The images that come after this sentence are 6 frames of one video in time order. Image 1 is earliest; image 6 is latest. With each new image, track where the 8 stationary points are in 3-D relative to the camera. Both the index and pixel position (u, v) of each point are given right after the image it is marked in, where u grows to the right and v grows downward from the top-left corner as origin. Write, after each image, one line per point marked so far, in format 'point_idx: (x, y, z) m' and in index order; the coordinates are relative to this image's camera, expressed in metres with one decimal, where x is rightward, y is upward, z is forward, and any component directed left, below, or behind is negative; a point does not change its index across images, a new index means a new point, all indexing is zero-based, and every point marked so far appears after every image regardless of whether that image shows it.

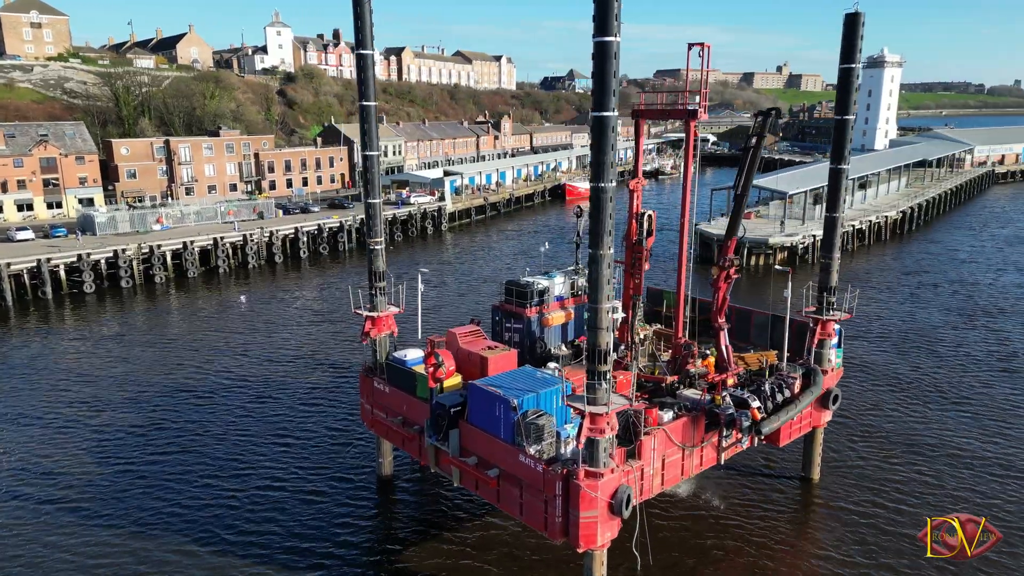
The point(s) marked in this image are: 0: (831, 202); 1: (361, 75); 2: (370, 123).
0: (+8.4, +2.3, +19.0) m
1: (-3.8, +5.3, +18.2) m
2: (-3.6, +4.2, +18.6) m
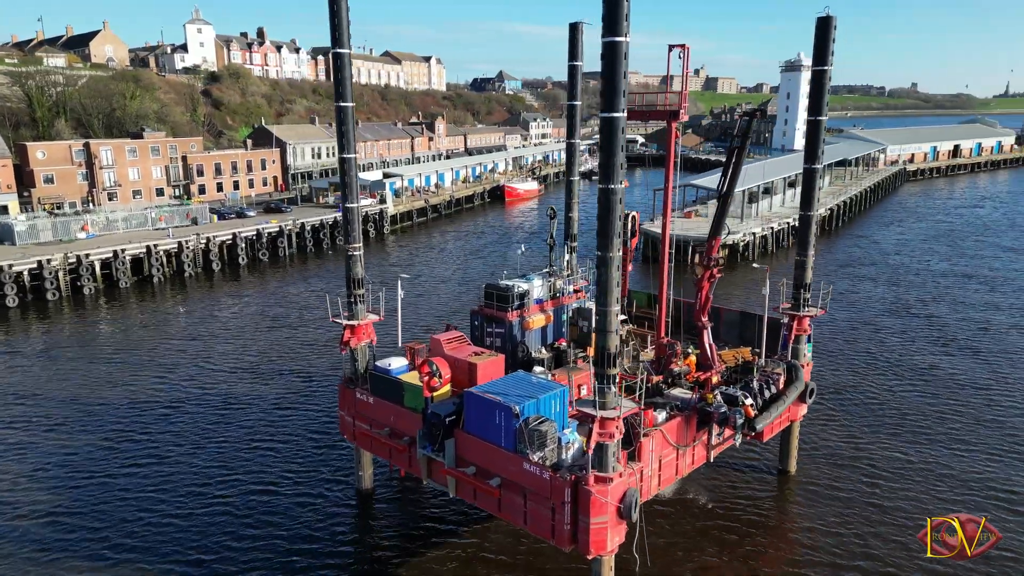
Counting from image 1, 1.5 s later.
0: (+7.9, +2.4, +19.5) m
1: (-4.2, +5.2, +17.5) m
2: (-4.1, +4.1, +17.9) m
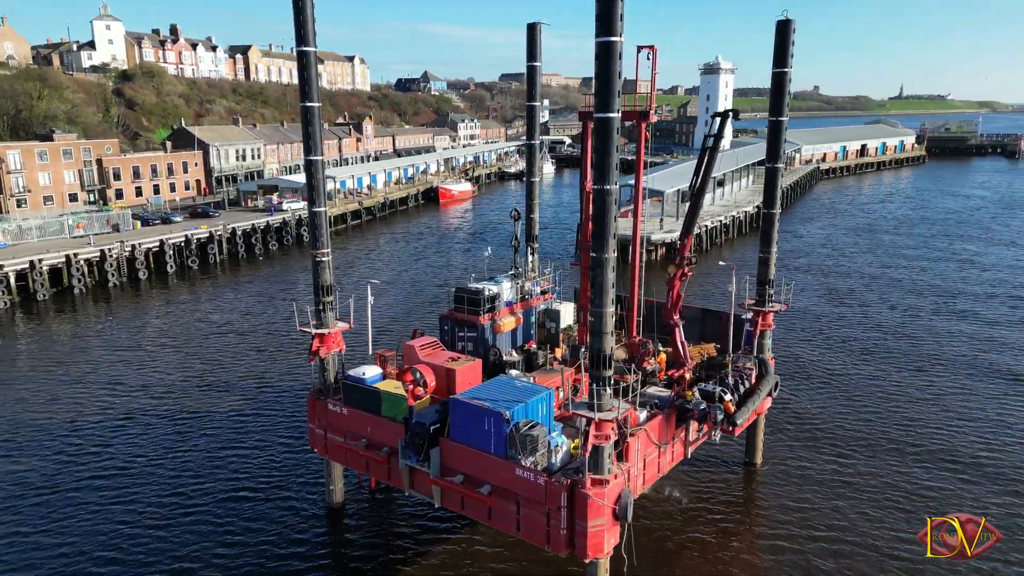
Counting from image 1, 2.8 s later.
0: (+7.1, +2.5, +20.0) m
1: (-4.8, +5.0, +16.8) m
2: (-4.7, +3.9, +17.3) m
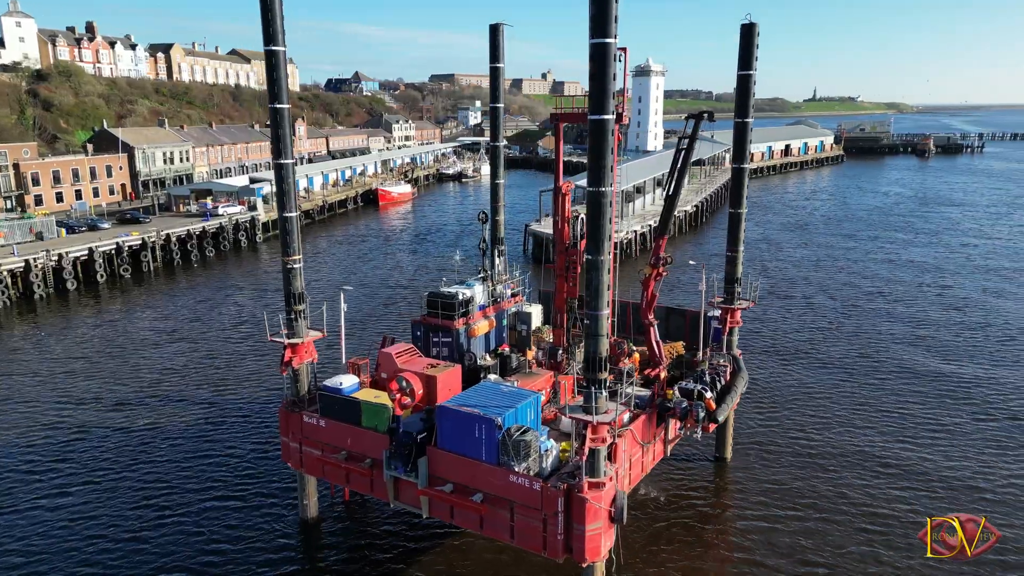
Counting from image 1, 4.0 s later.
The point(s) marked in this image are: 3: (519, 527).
0: (+6.3, +2.5, +20.5) m
1: (-5.3, +4.8, +16.1) m
2: (-5.2, +3.7, +16.6) m
3: (+0.1, -4.7, +14.3) m
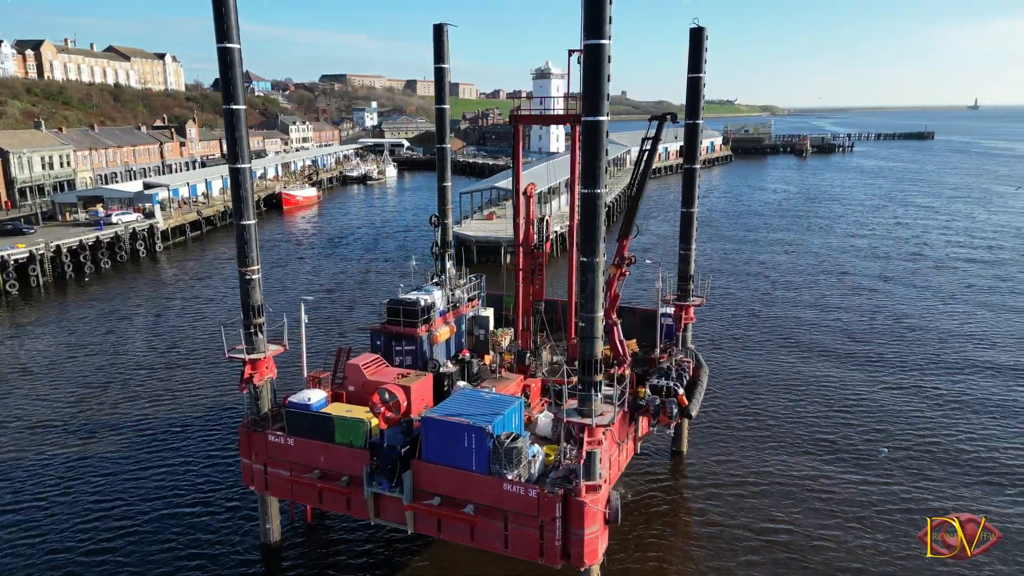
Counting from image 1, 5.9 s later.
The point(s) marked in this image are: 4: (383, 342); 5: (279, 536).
0: (+5.1, +2.6, +21.0) m
1: (-6.0, +4.5, +15.1) m
2: (-5.9, +3.4, +15.6) m
3: (0.0, -4.8, +14.0) m
4: (-3.5, -1.4, +19.4) m
5: (-5.5, -5.9, +17.3) m
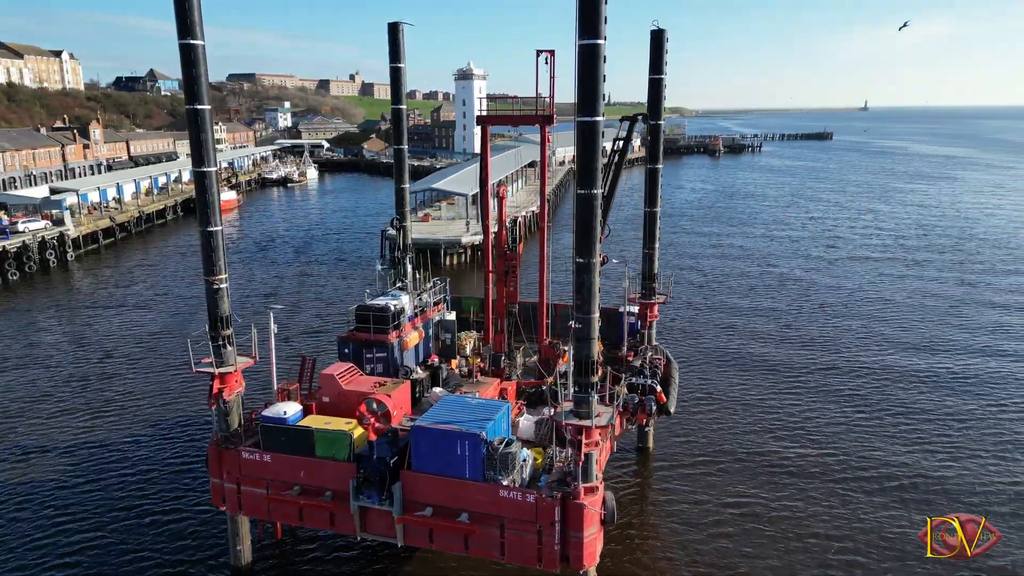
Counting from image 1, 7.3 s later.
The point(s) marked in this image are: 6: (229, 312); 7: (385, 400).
0: (+4.0, +2.7, +21.3) m
1: (-6.3, +4.3, +14.2) m
2: (-6.3, +3.2, +14.7) m
3: (0.0, -4.9, +13.8) m
4: (-4.2, -1.6, +18.8) m
5: (-5.8, -6.1, +16.4) m
6: (-6.1, -0.5, +15.6) m
7: (-3.1, -2.4, +15.6) m
